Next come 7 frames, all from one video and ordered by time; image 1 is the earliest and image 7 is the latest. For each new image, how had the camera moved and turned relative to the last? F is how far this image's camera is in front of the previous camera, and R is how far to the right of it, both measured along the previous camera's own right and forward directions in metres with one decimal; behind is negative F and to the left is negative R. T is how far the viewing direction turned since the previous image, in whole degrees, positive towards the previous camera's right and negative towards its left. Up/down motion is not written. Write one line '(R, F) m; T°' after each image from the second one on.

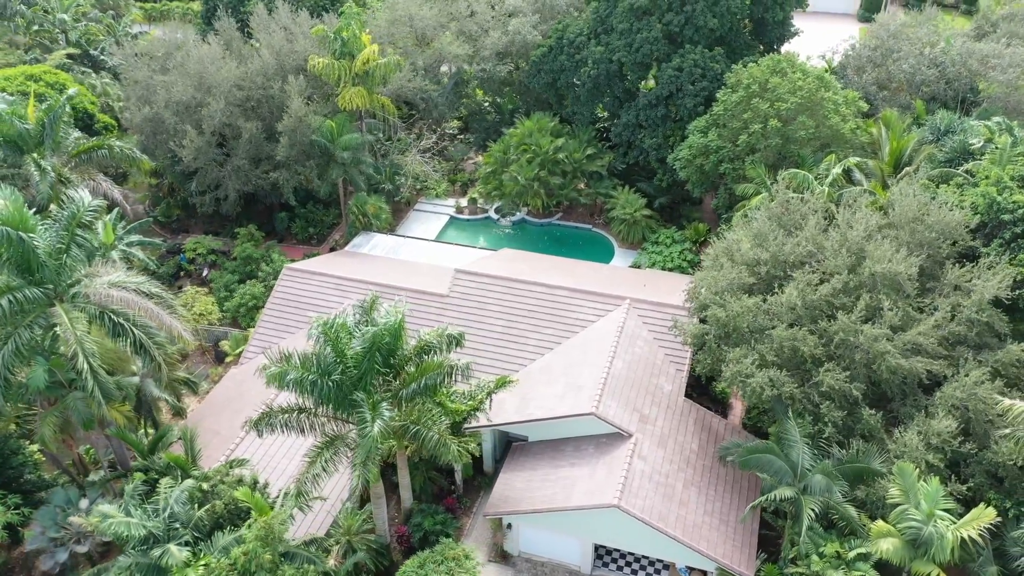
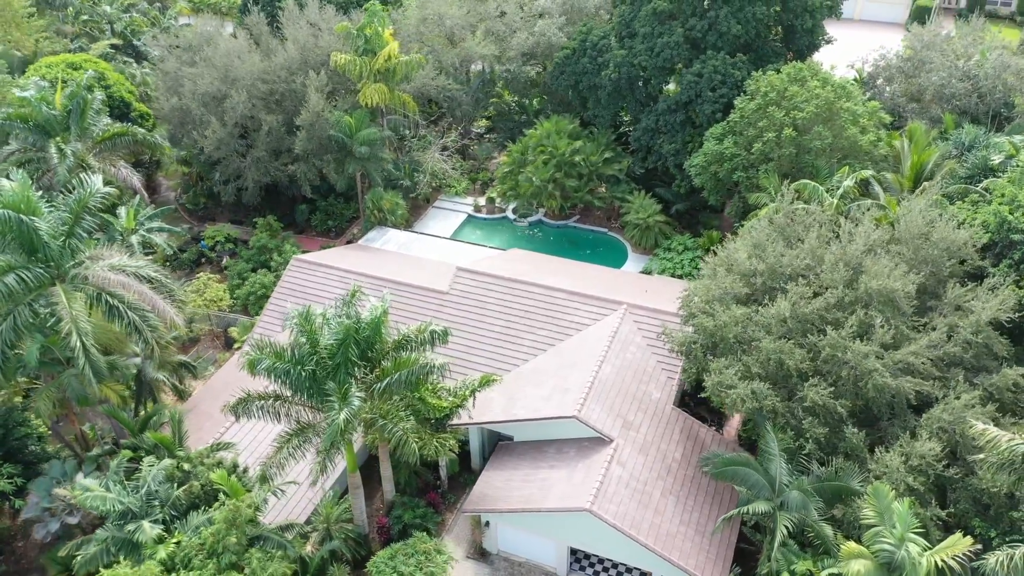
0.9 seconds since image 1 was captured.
(+1.5, -0.1) m; -4°
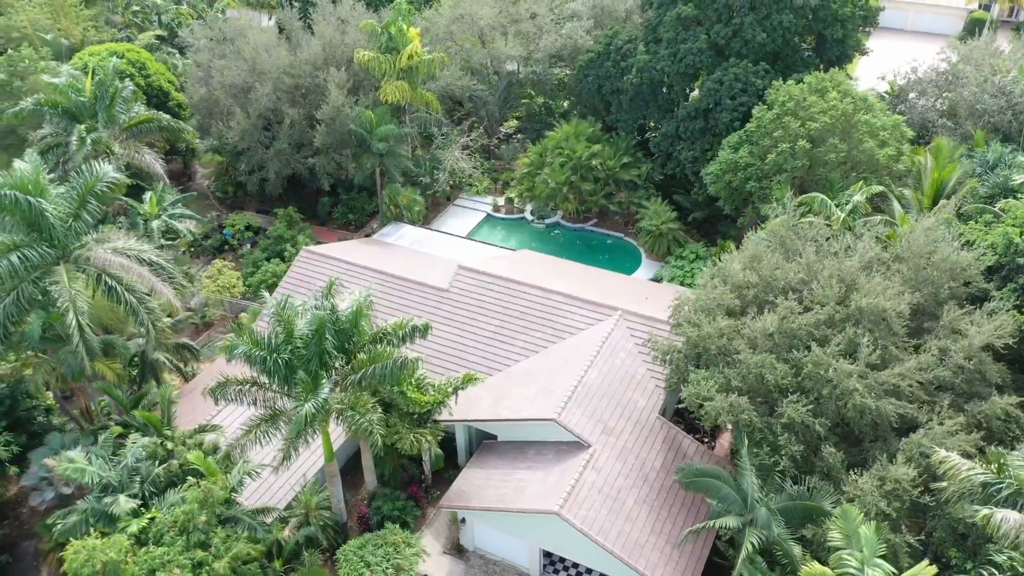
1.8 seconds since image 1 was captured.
(+1.6, -0.1) m; -4°
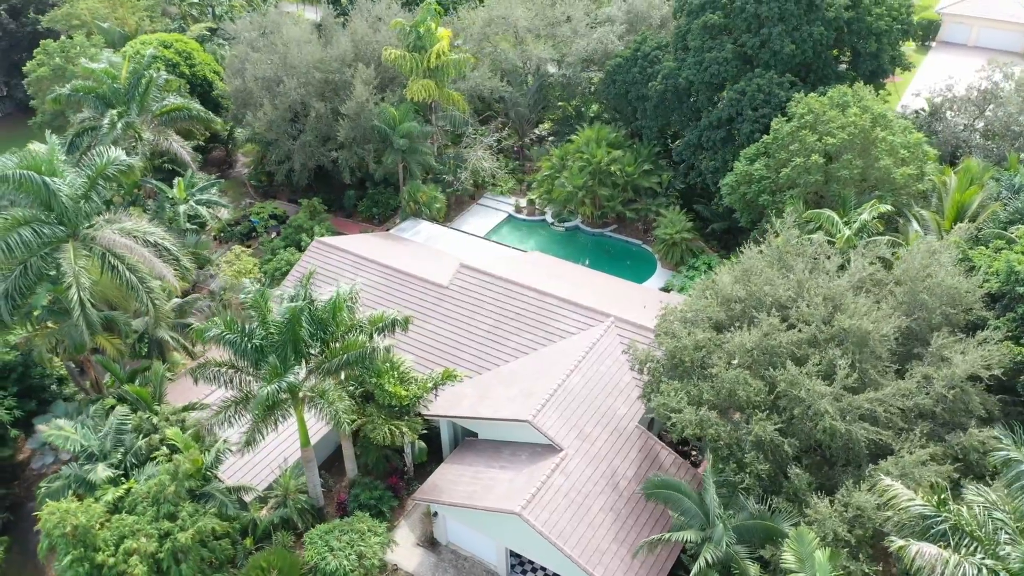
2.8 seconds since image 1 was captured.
(+1.9, -0.1) m; -4°
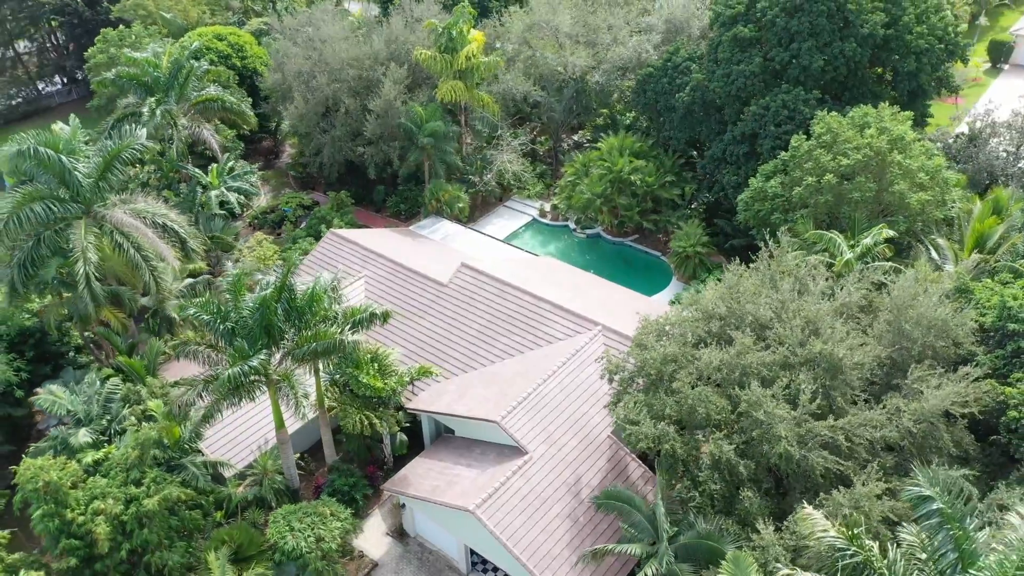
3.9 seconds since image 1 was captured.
(+2.3, -0.1) m; -5°
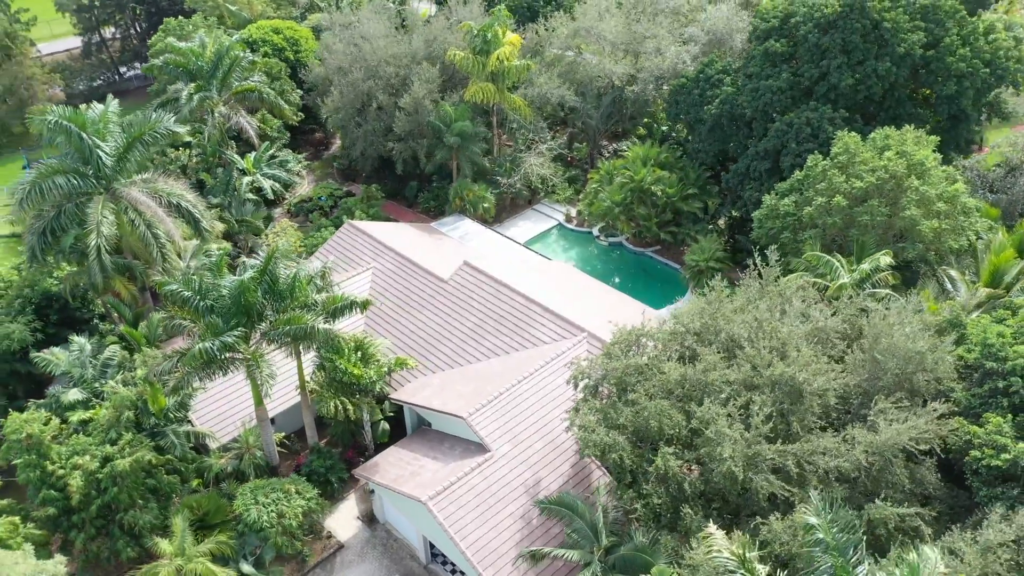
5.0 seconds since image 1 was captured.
(+2.5, -0.1) m; -6°
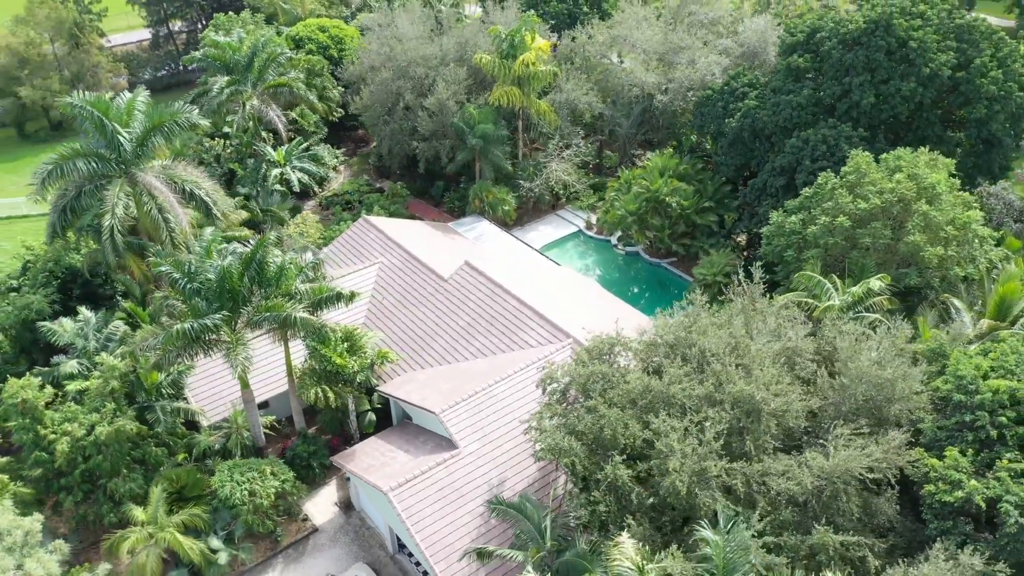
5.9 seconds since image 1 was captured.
(+2.2, -0.1) m; -5°
